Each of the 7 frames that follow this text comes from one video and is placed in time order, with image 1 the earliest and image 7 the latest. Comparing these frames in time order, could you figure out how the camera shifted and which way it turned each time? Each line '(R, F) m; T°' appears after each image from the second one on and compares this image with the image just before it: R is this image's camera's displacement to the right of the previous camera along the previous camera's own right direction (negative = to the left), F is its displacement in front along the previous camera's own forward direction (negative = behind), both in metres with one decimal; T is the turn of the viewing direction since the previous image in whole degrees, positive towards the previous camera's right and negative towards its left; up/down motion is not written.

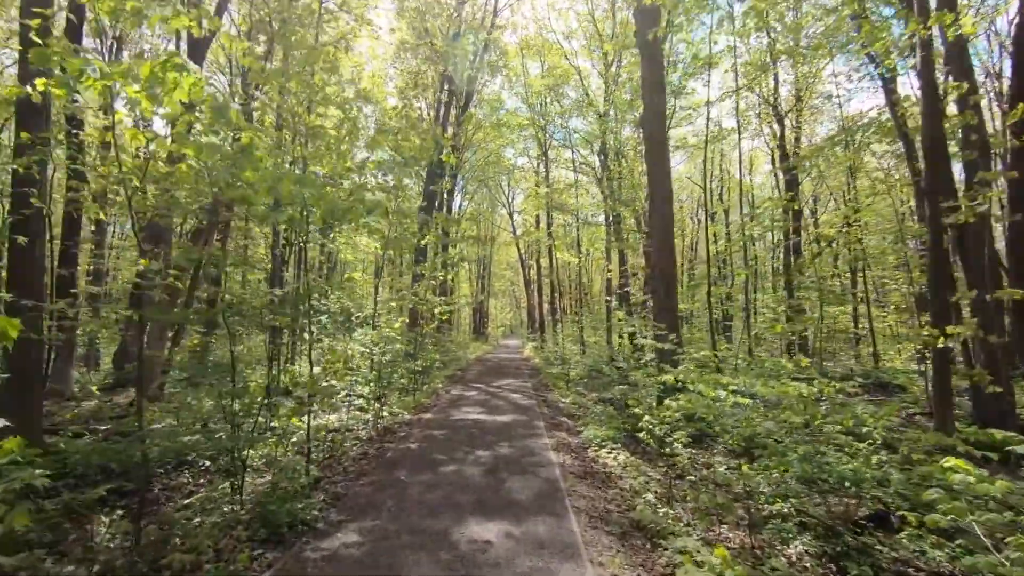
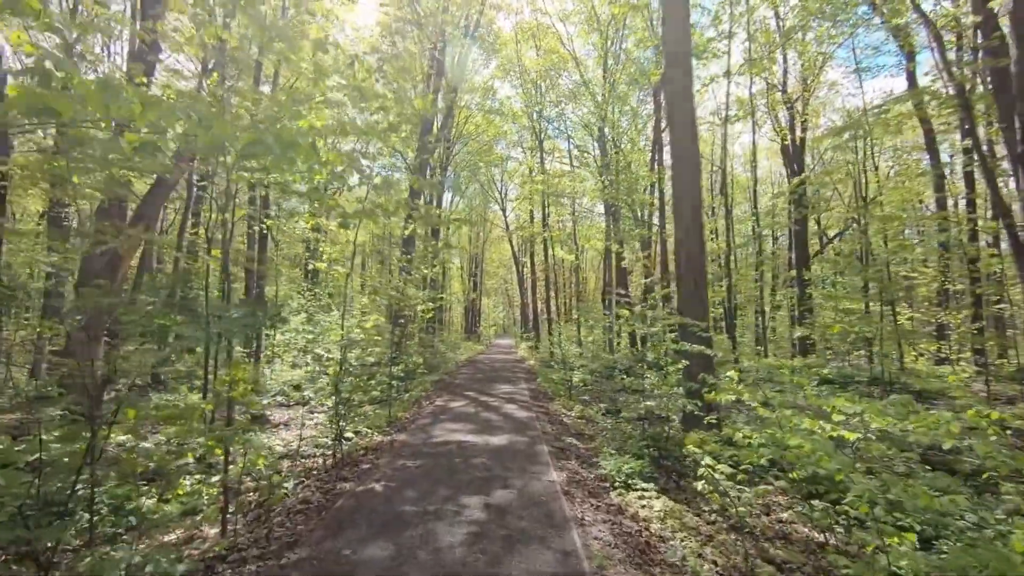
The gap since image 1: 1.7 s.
(0.0, +1.3) m; +1°
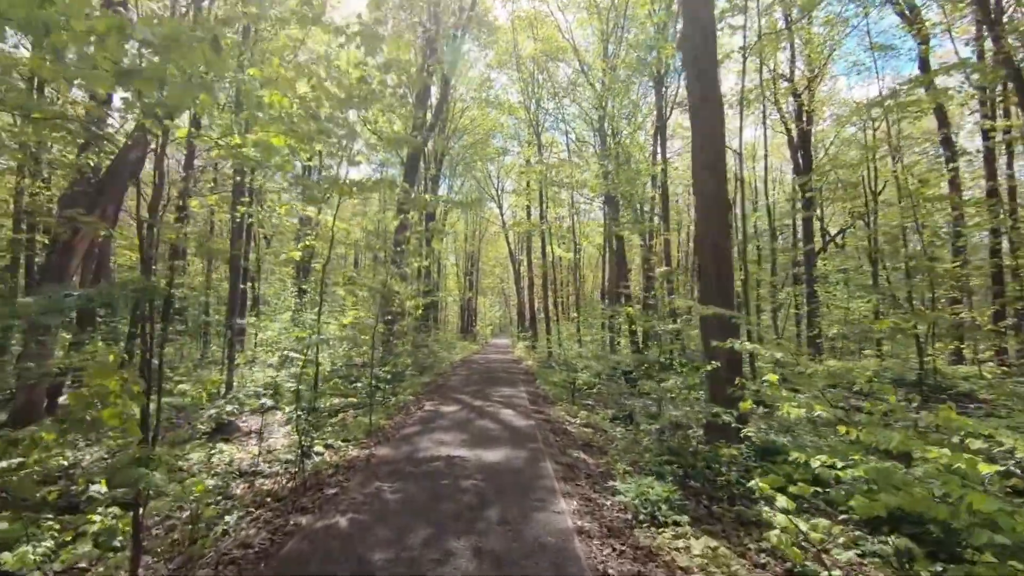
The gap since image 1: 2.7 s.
(0.0, +0.8) m; 0°
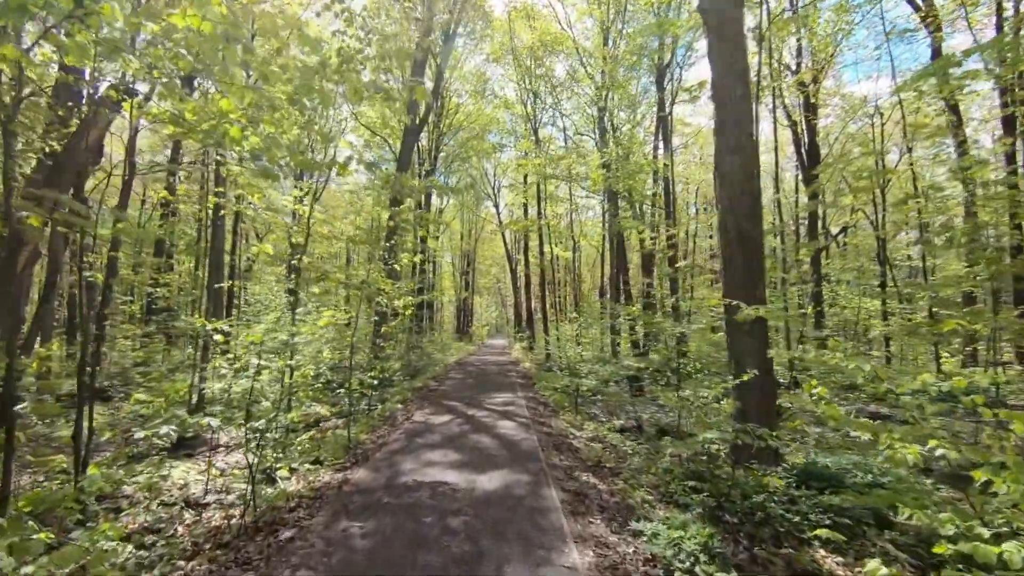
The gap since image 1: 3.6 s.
(0.0, +0.7) m; 0°
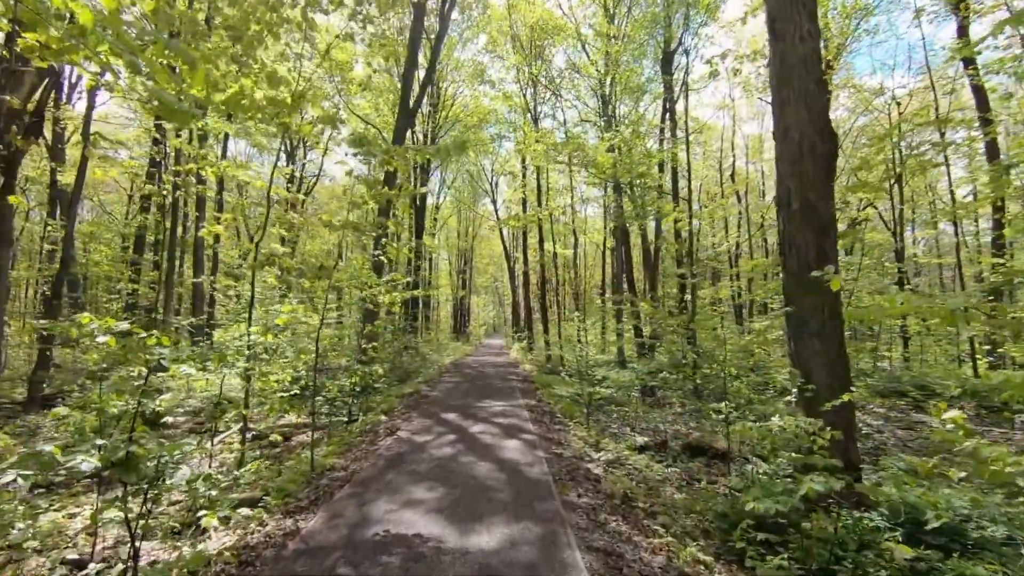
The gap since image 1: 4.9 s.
(0.0, +1.0) m; 0°
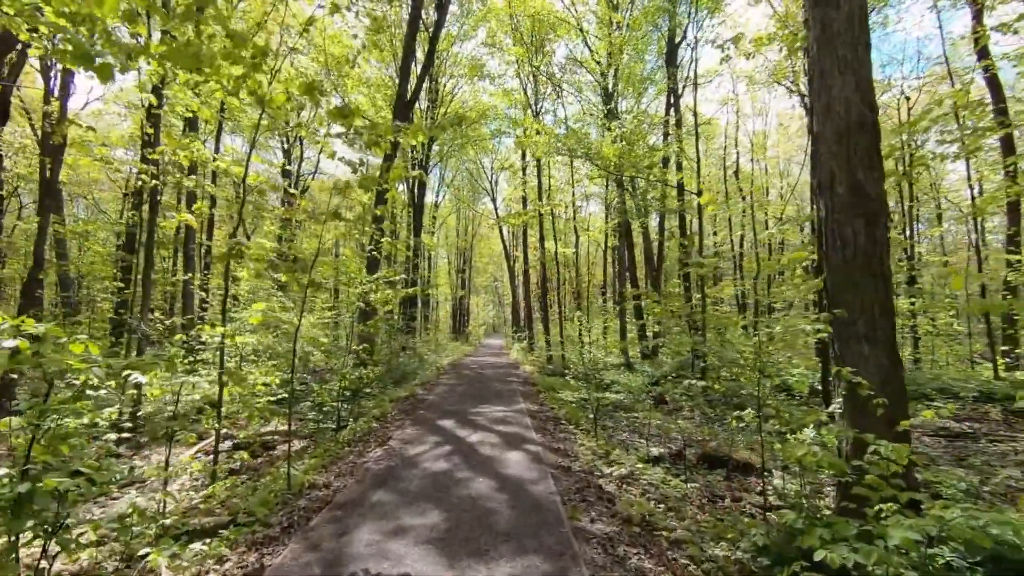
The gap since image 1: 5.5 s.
(0.0, +0.5) m; 0°
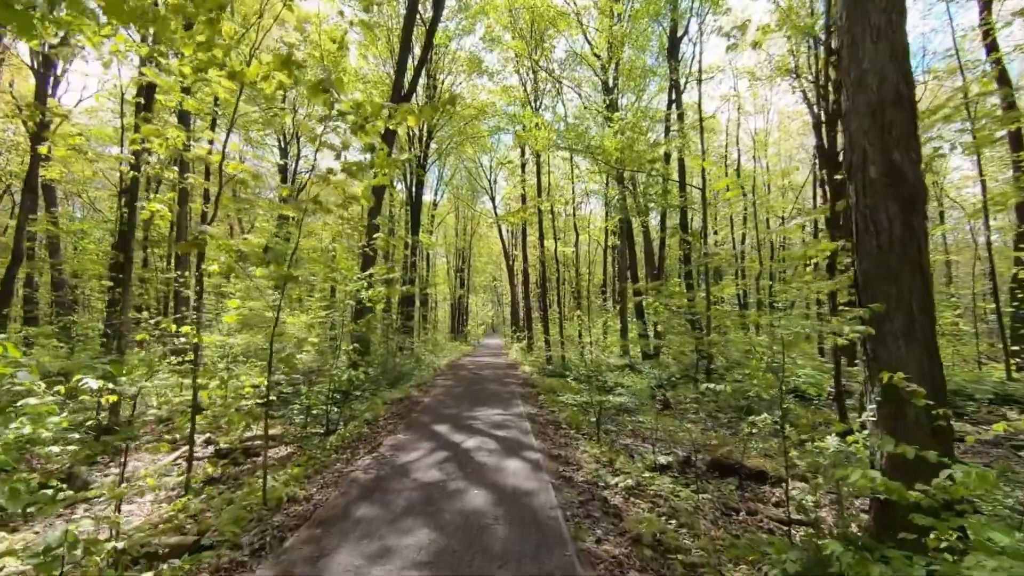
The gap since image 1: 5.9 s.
(0.0, +0.3) m; 0°
